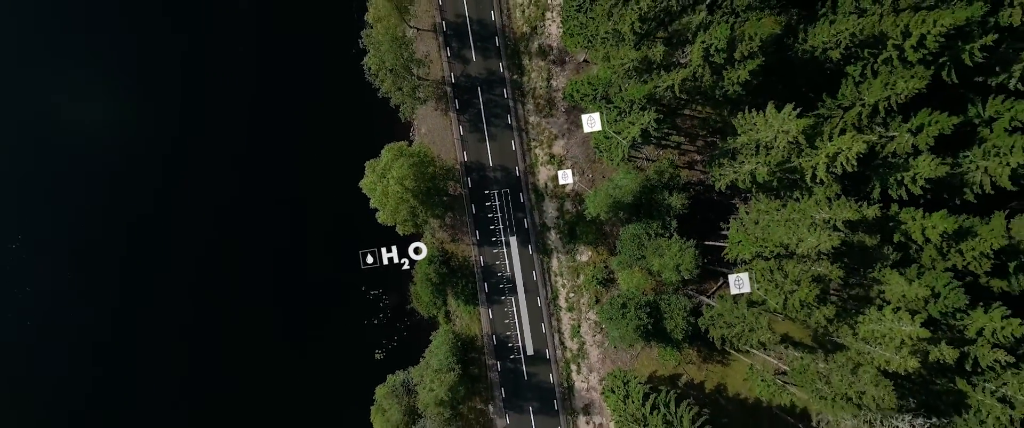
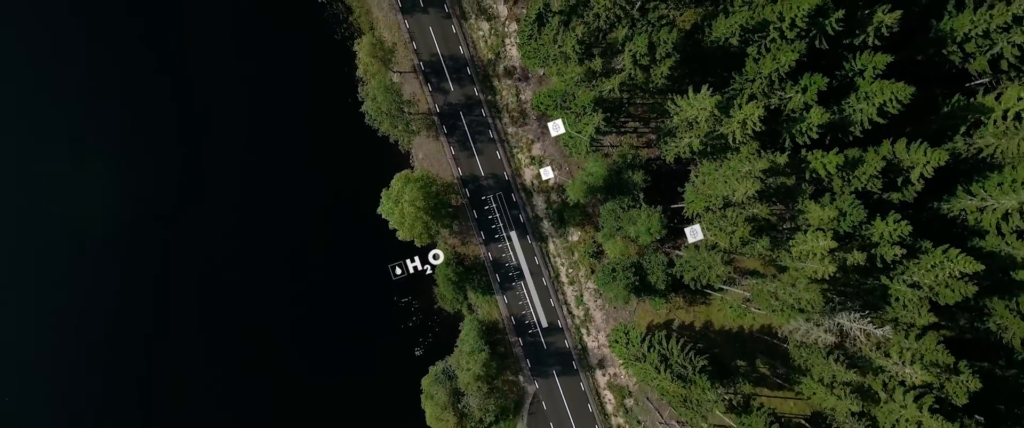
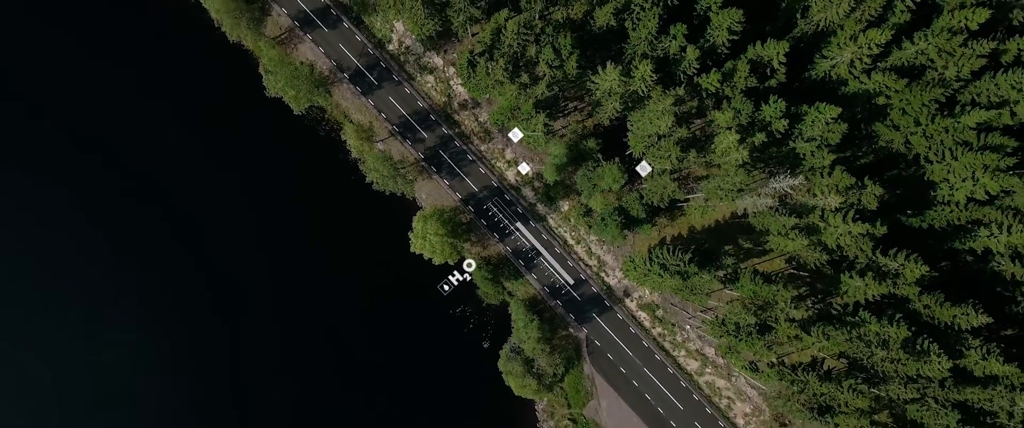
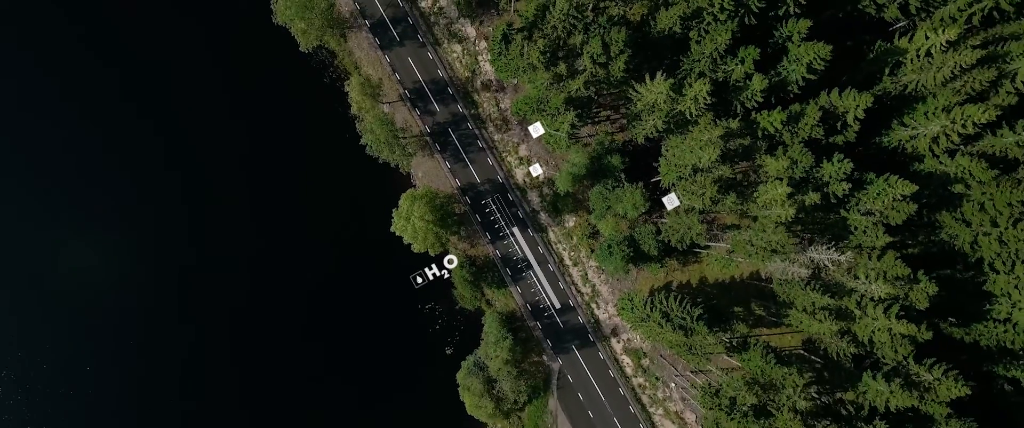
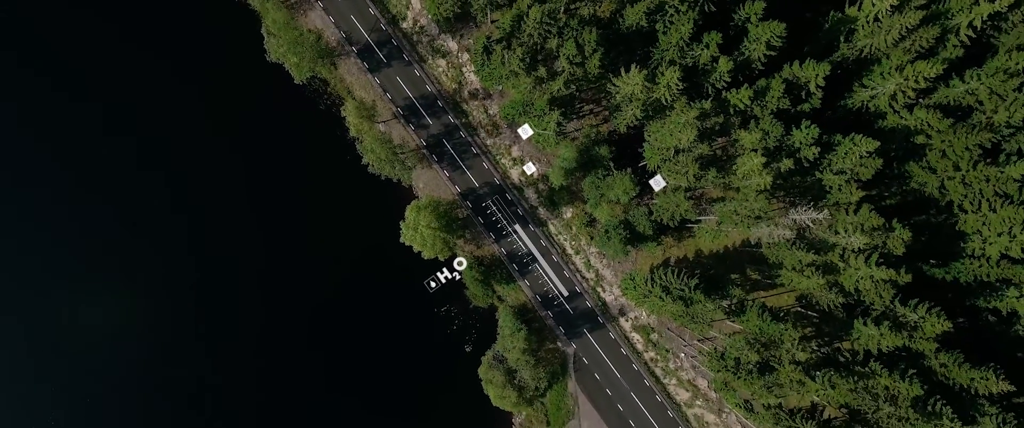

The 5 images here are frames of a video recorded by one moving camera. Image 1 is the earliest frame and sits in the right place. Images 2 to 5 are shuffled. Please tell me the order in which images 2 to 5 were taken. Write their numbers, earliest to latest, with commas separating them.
2, 4, 5, 3
